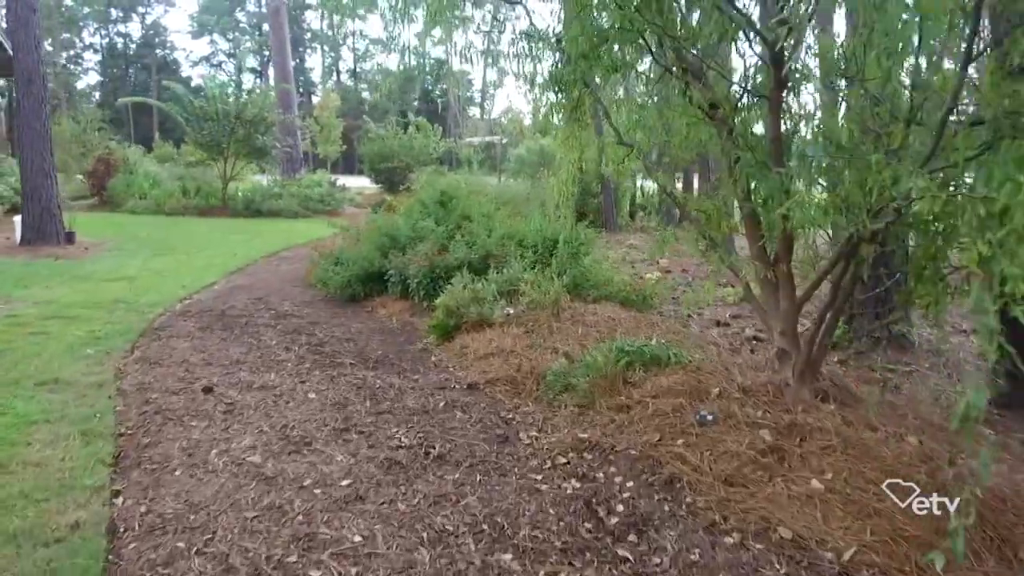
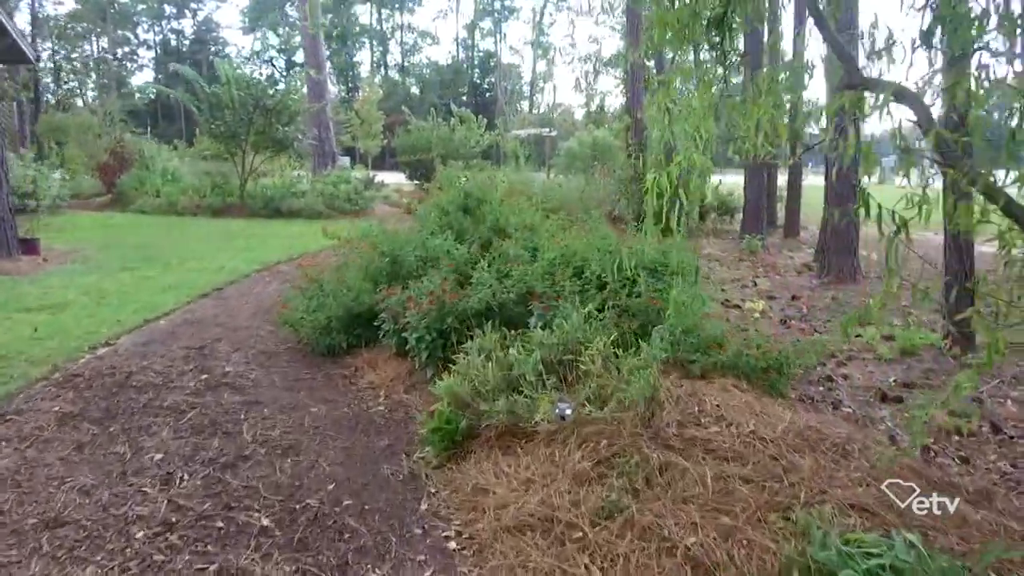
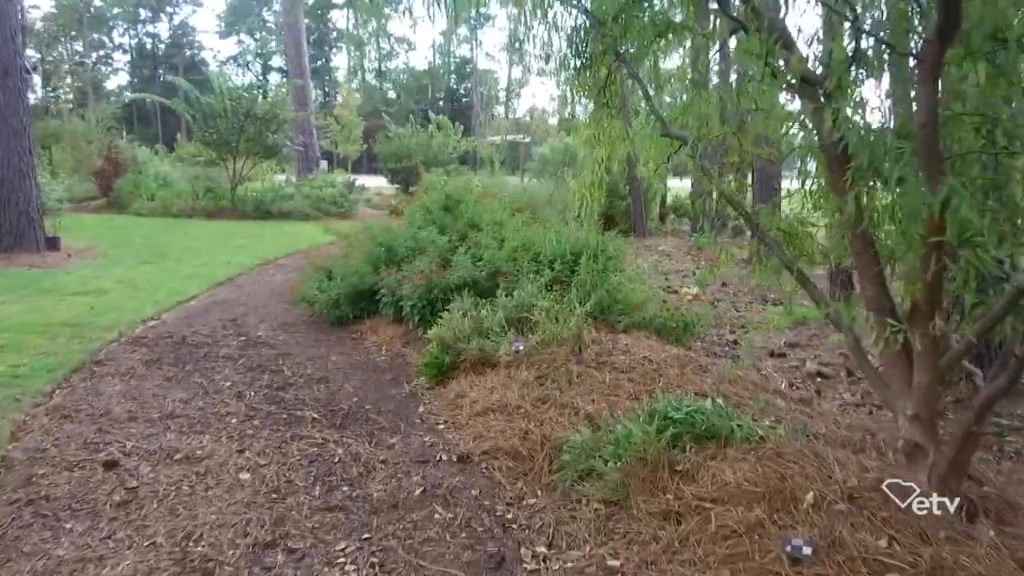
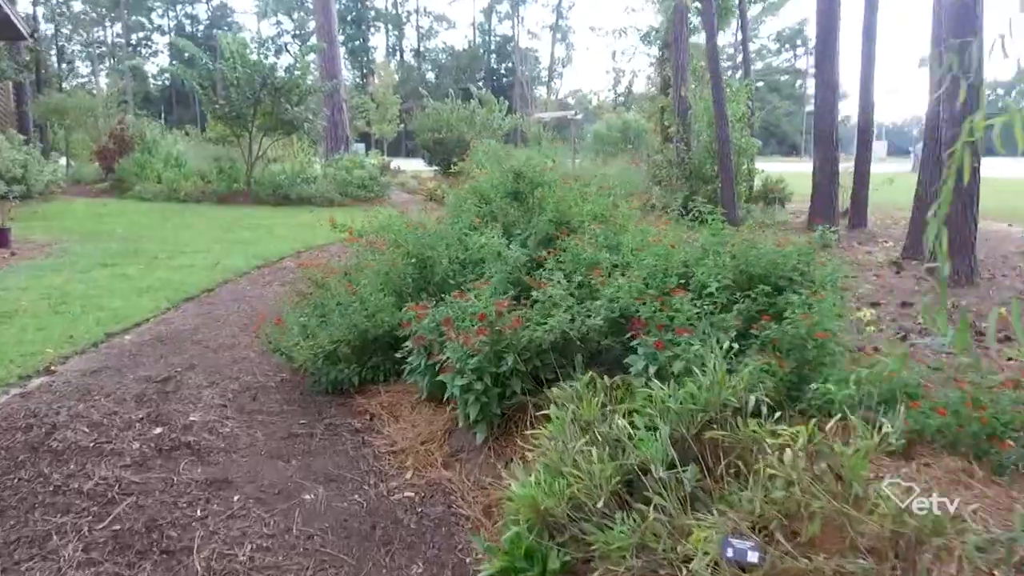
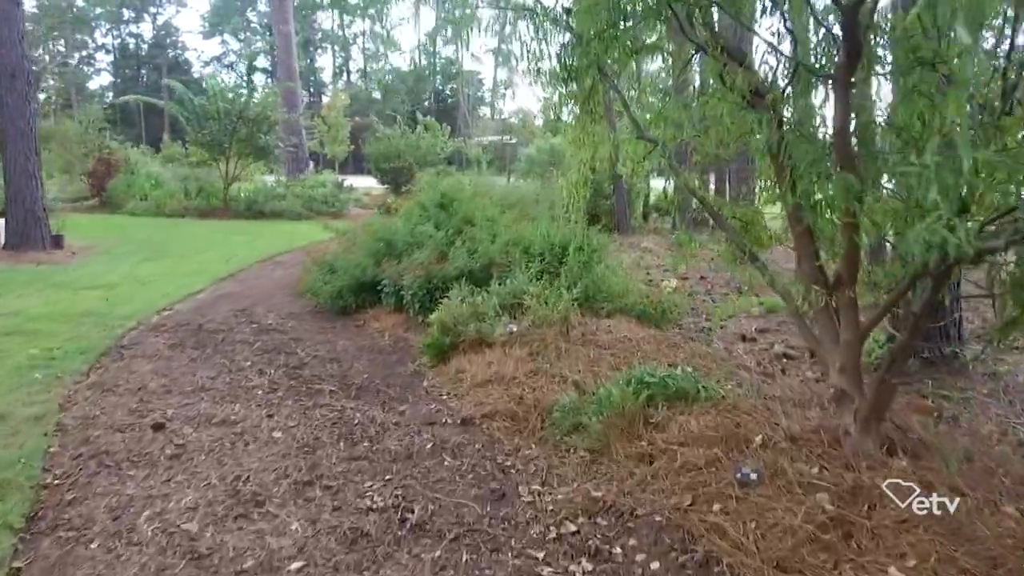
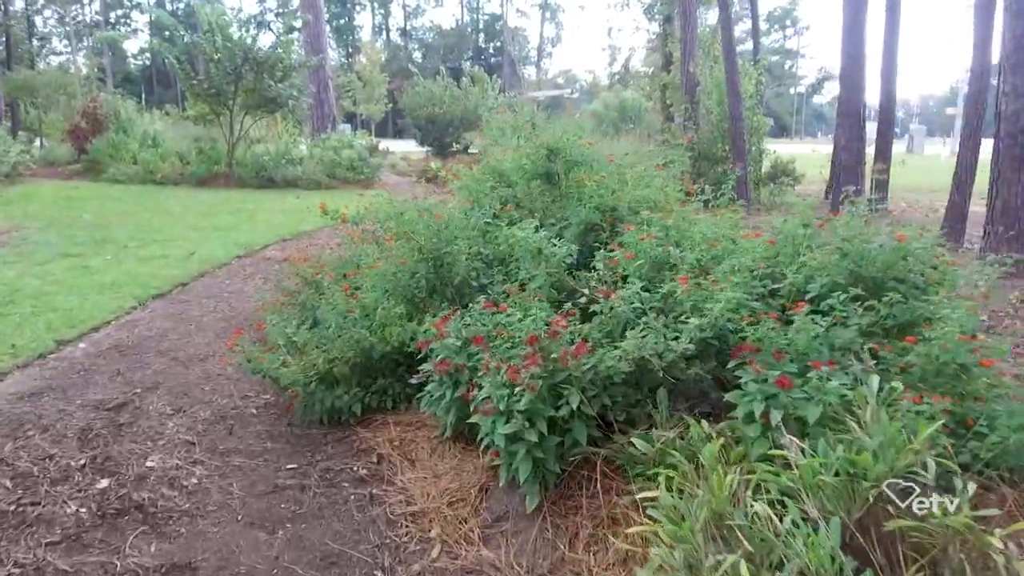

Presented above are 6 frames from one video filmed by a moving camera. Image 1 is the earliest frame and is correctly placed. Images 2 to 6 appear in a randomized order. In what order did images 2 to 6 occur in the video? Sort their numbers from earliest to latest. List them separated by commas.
5, 3, 2, 4, 6
